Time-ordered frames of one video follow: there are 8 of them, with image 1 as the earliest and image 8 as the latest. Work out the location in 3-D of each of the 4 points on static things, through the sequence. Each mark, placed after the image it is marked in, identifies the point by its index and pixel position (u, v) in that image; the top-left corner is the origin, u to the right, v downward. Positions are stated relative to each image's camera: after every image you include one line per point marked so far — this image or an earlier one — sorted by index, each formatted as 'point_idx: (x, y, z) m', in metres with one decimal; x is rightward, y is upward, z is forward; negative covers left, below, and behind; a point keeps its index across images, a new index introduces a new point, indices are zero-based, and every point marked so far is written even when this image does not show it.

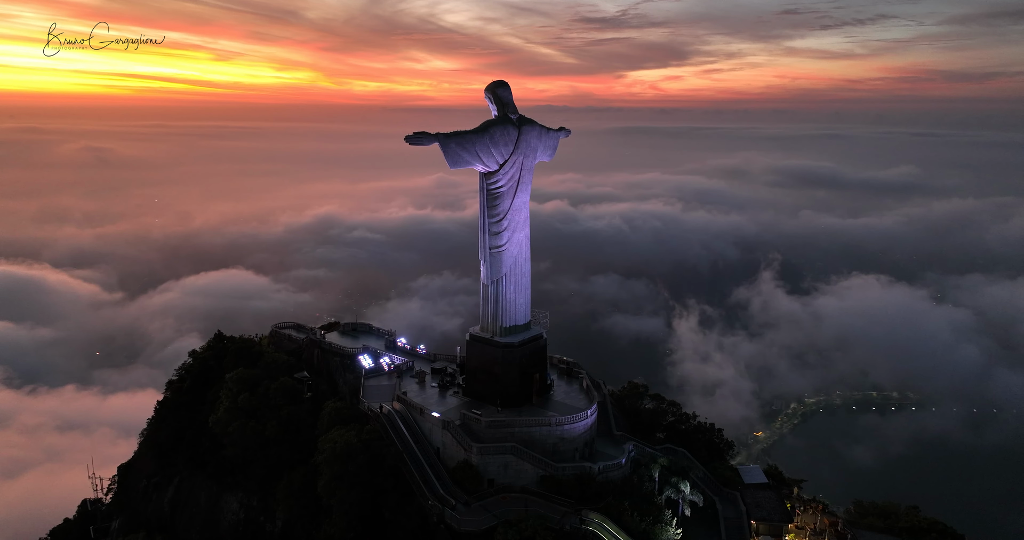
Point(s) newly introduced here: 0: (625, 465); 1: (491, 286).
0: (+2.7, -4.7, +16.9) m
1: (-0.5, -0.4, +17.7) m
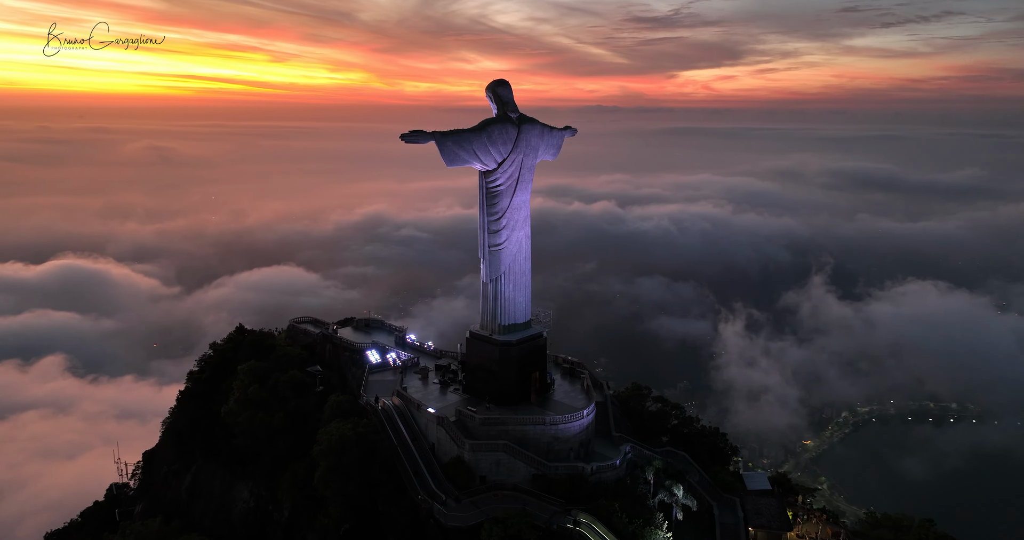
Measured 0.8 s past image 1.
0: (+2.6, -4.7, +16.8) m
1: (-0.5, -0.4, +17.7) m
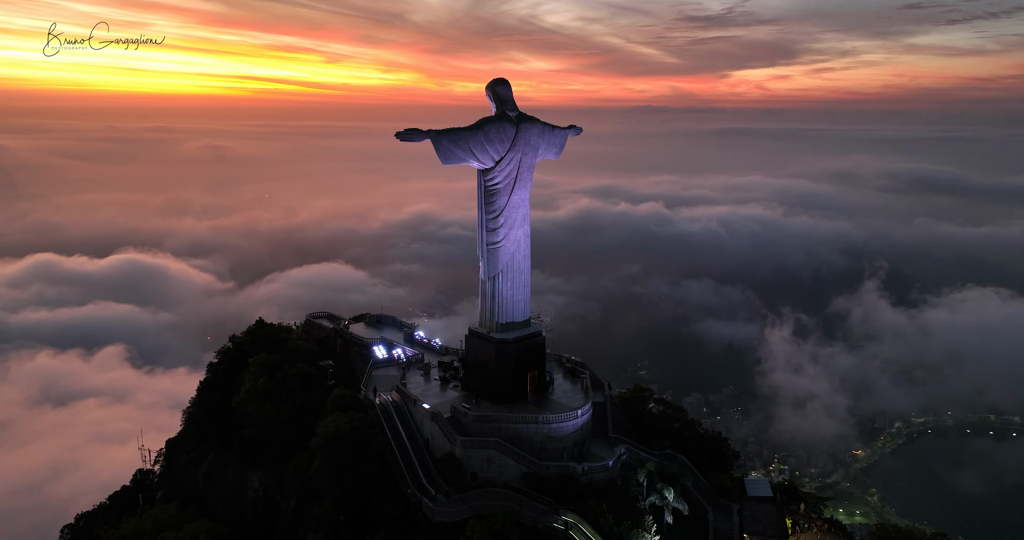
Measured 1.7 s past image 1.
0: (+2.4, -4.7, +16.6) m
1: (-0.6, -0.3, +17.8) m
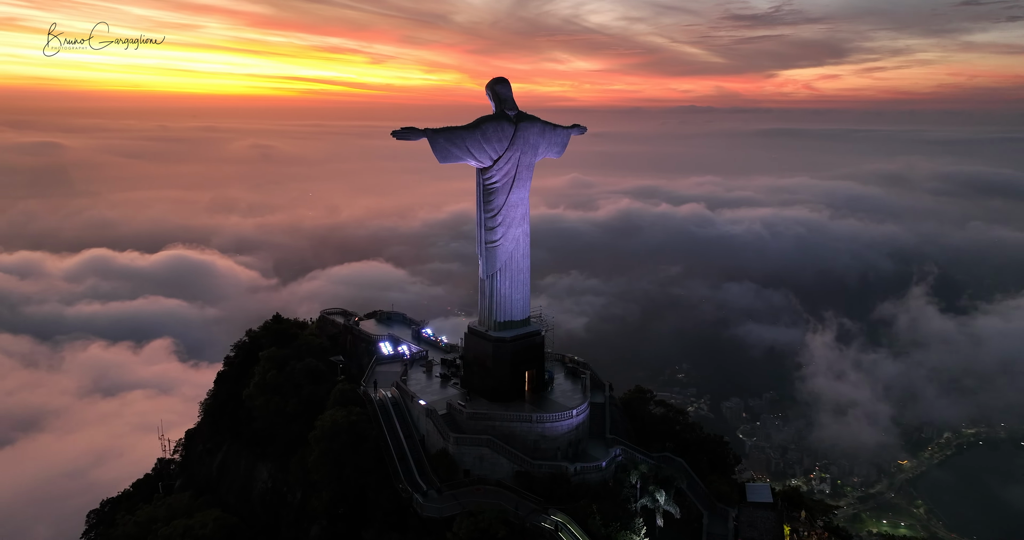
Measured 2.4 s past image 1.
0: (+2.2, -4.7, +16.5) m
1: (-0.6, -0.3, +17.9) m
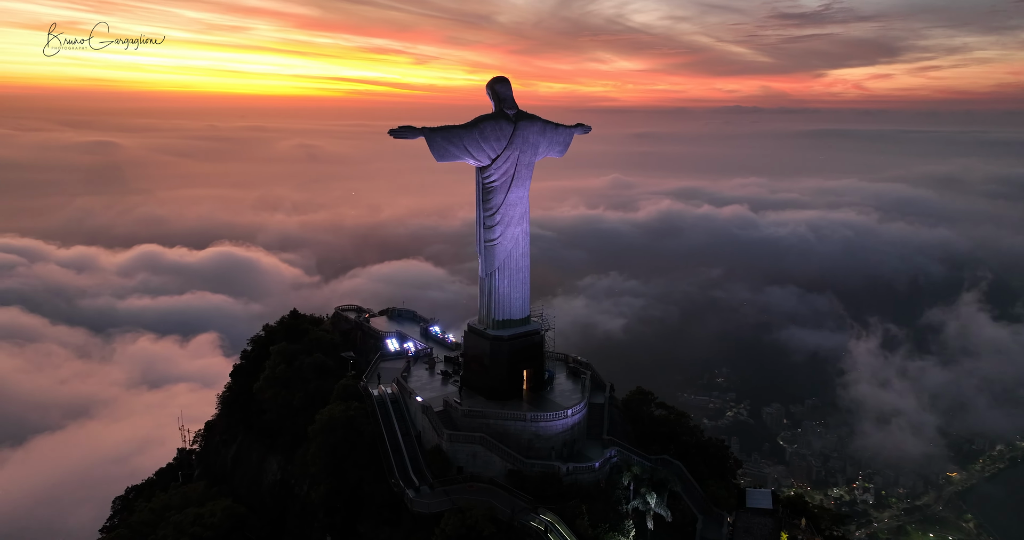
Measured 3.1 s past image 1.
0: (+2.0, -4.7, +16.5) m
1: (-0.7, -0.2, +18.0) m
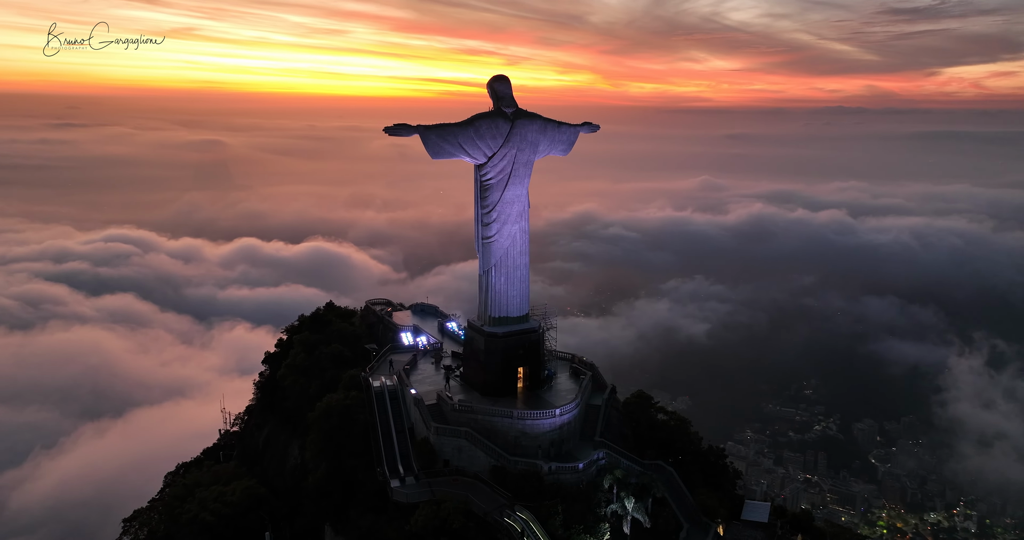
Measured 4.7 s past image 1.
0: (+1.7, -4.7, +16.3) m
1: (-0.7, -0.1, +18.1) m
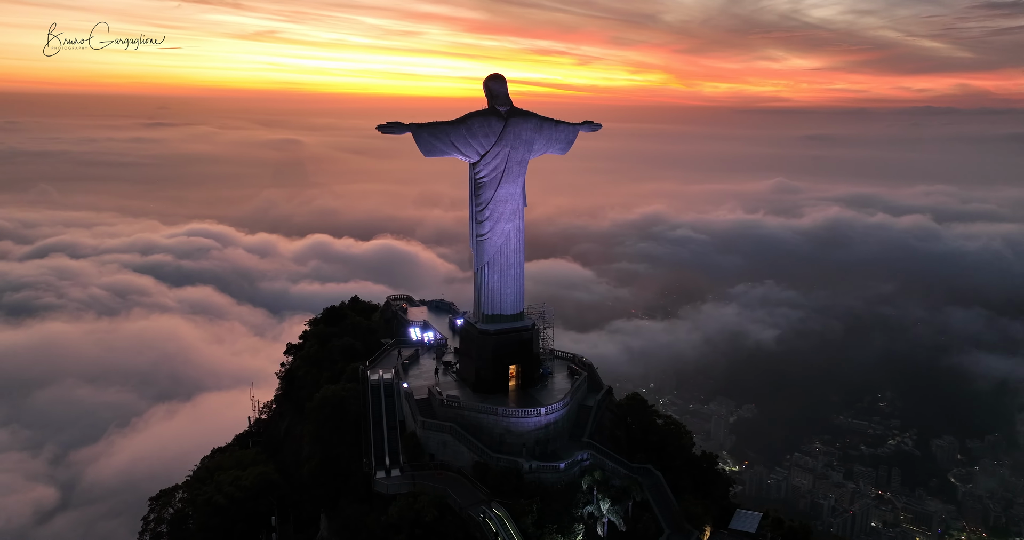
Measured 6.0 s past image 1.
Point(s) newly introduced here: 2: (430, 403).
0: (+1.2, -4.6, +16.2) m
1: (-0.9, -0.1, +18.2) m
2: (-2.0, -3.4, +17.9) m
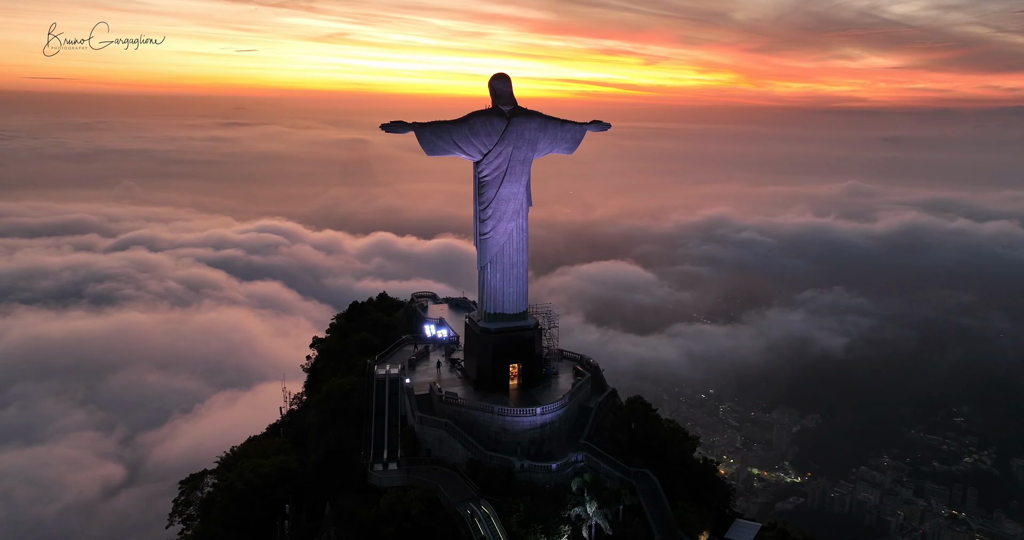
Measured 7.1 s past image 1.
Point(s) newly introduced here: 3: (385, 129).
0: (+1.0, -4.6, +16.2) m
1: (-0.8, 0.0, +18.3) m
2: (-2.0, -3.3, +18.1) m
3: (-3.2, +3.4, +17.1) m
